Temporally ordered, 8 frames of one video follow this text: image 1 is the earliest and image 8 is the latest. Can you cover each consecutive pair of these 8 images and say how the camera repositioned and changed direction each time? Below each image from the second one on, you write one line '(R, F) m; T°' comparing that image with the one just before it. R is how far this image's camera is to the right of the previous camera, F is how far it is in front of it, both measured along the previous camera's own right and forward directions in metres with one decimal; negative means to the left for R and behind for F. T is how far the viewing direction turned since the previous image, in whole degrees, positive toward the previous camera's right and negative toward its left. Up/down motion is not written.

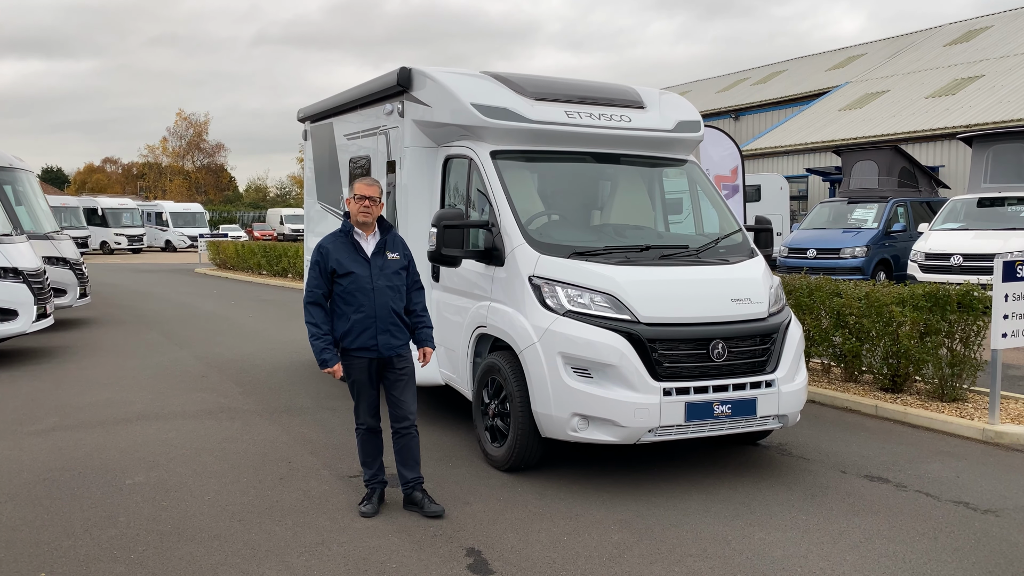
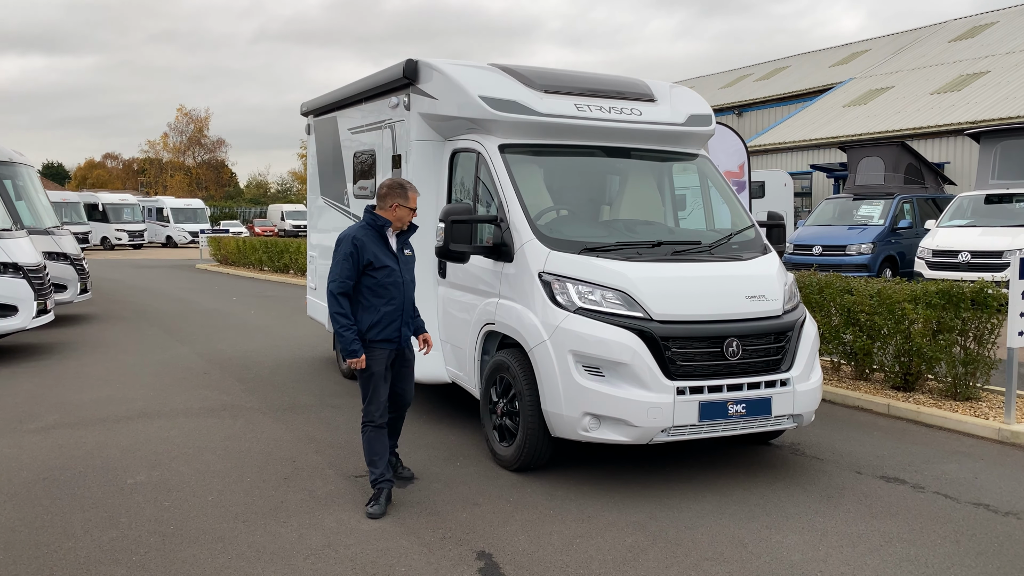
(-0.1, +0.1) m; 0°
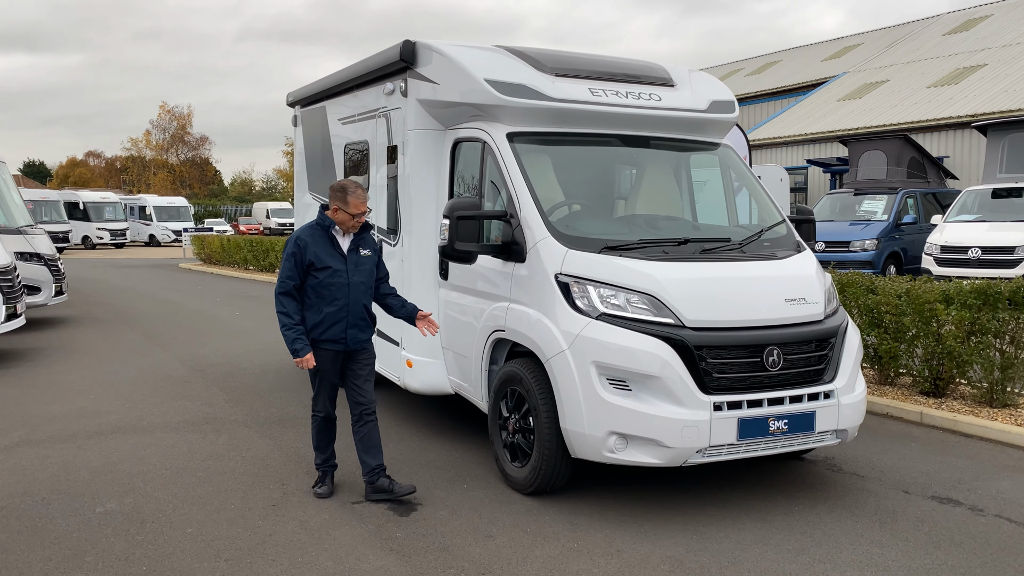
(-0.1, +0.5) m; +1°
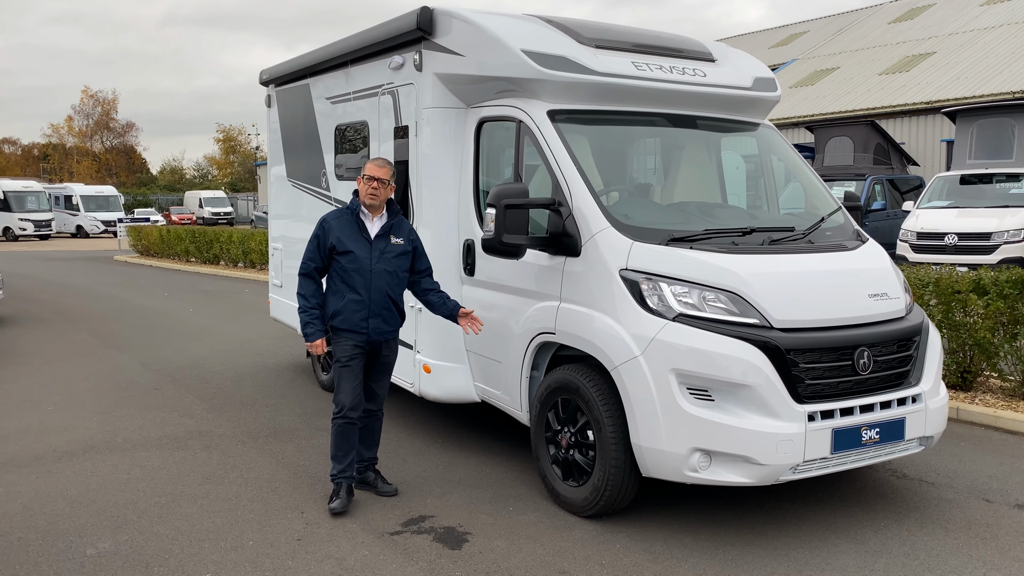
(-0.6, +0.6) m; +4°
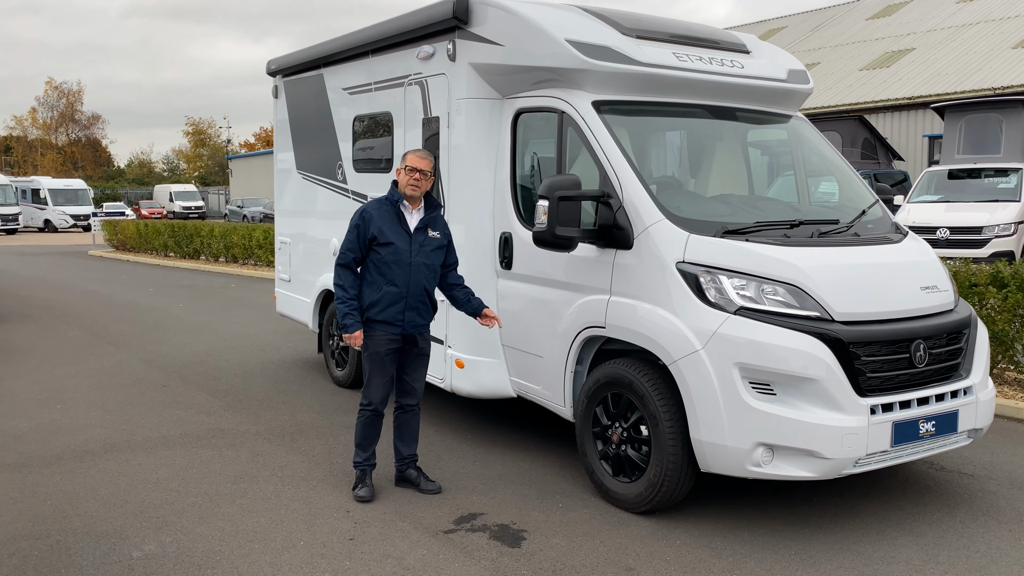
(-0.4, +0.1) m; +2°
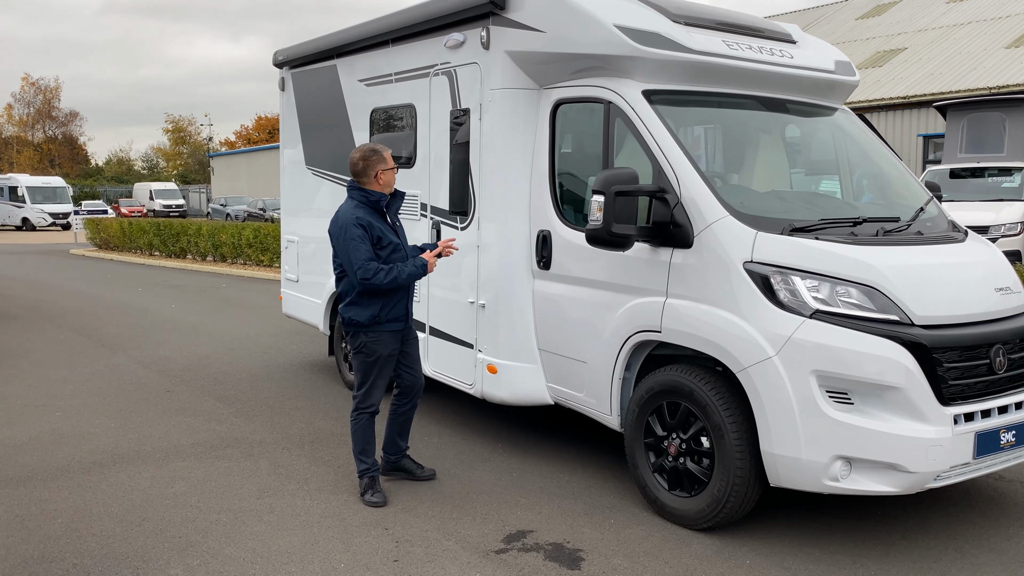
(-0.3, +0.3) m; +1°
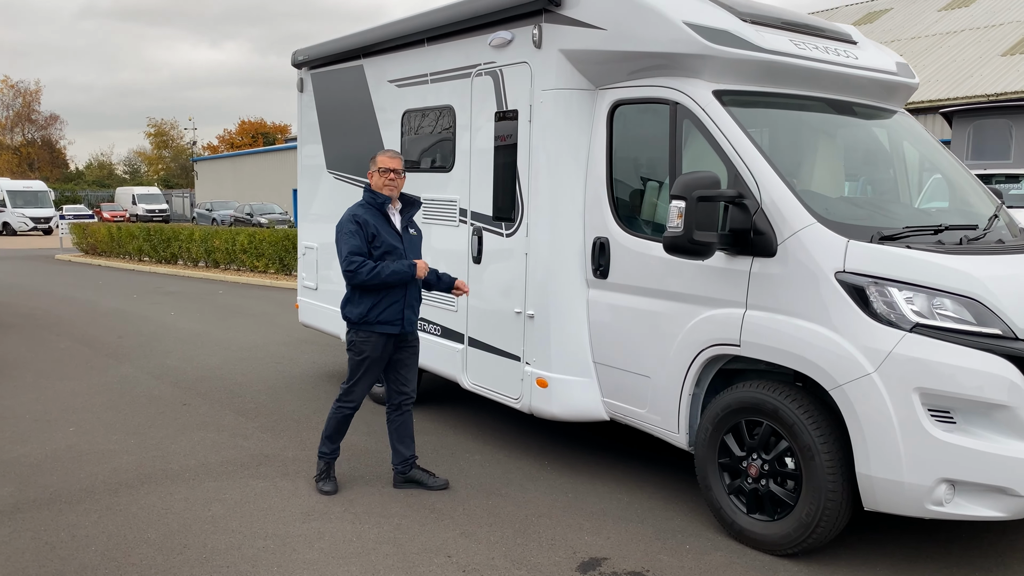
(-0.4, +0.2) m; +1°
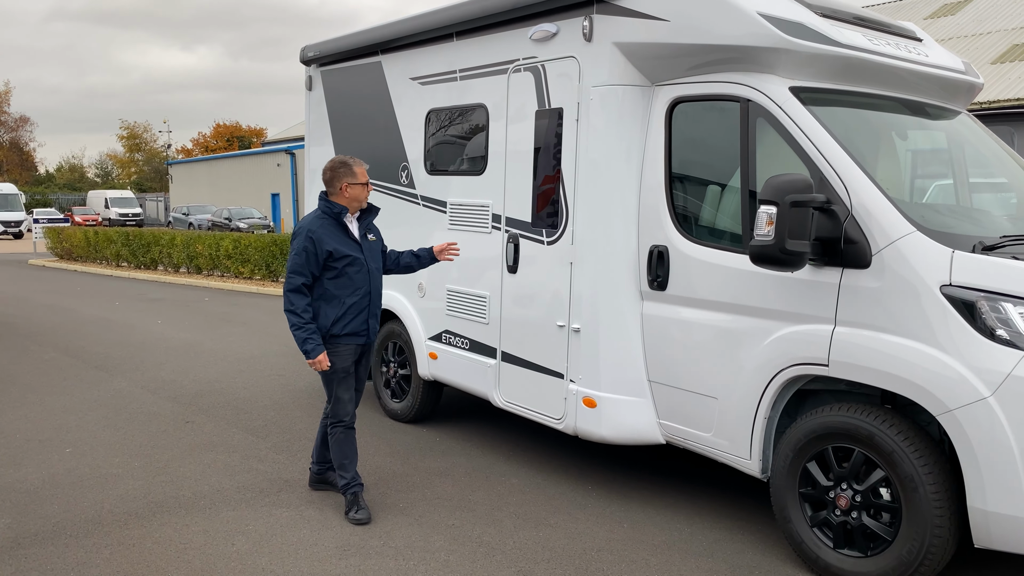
(-0.4, +0.4) m; +2°
